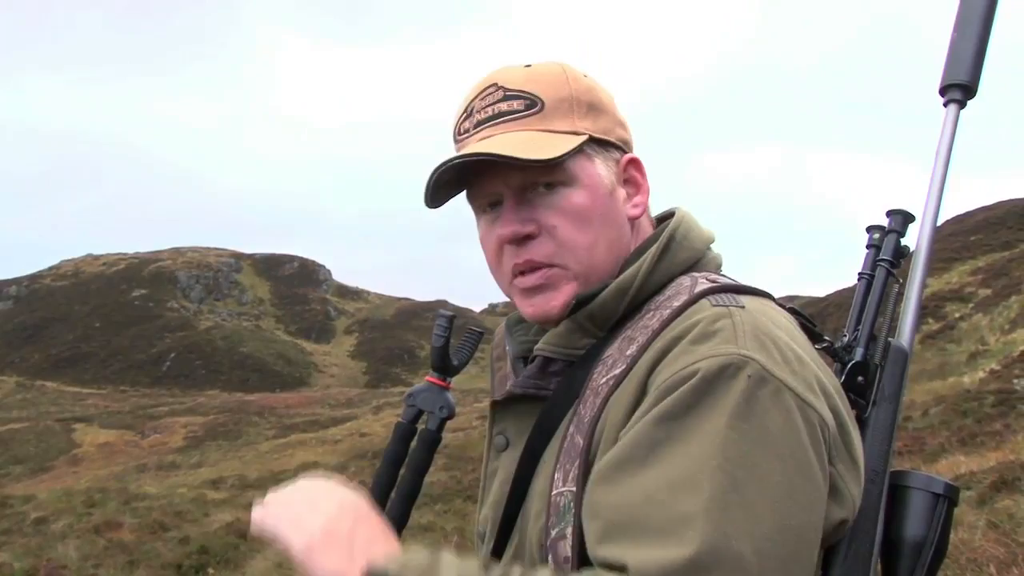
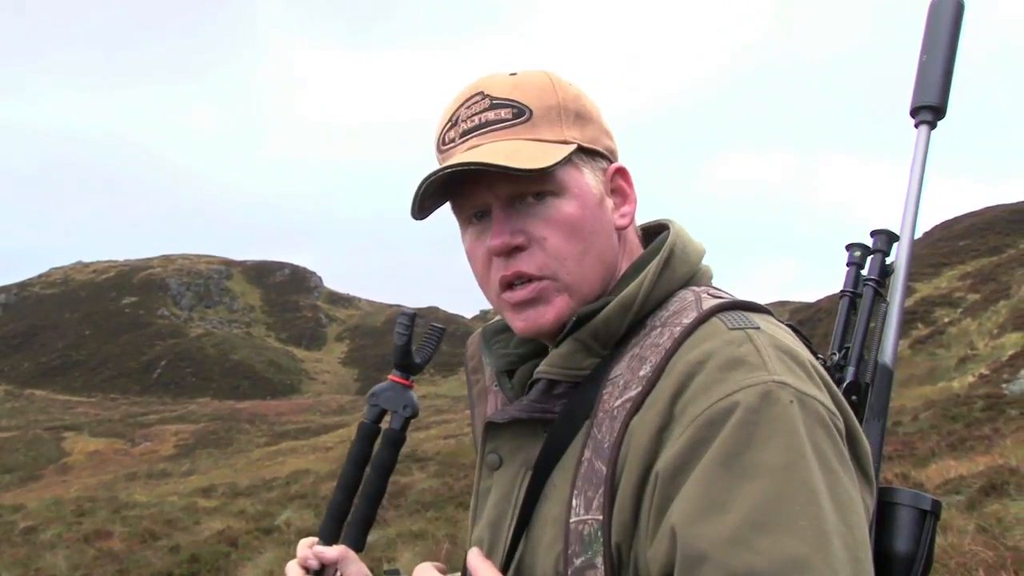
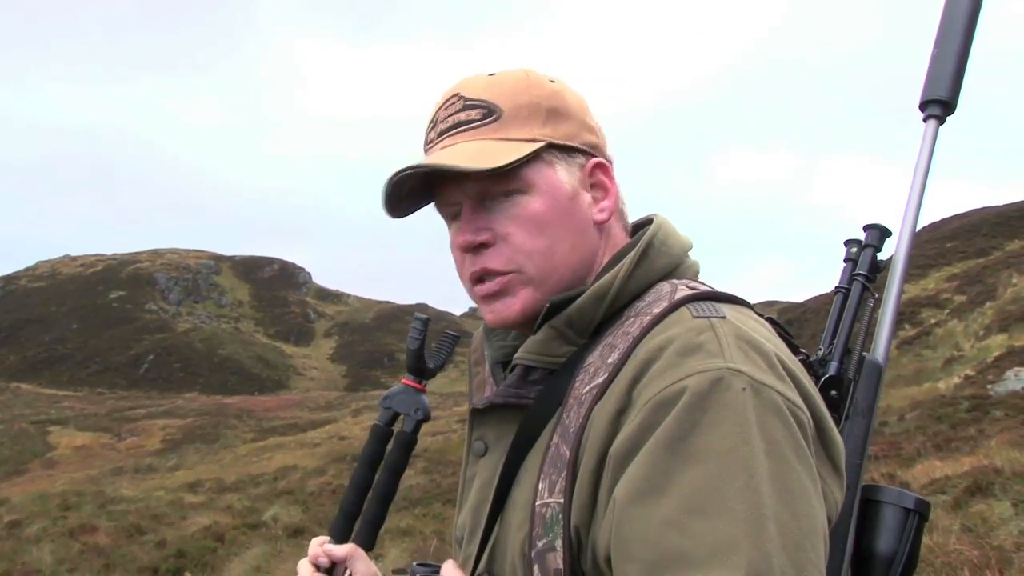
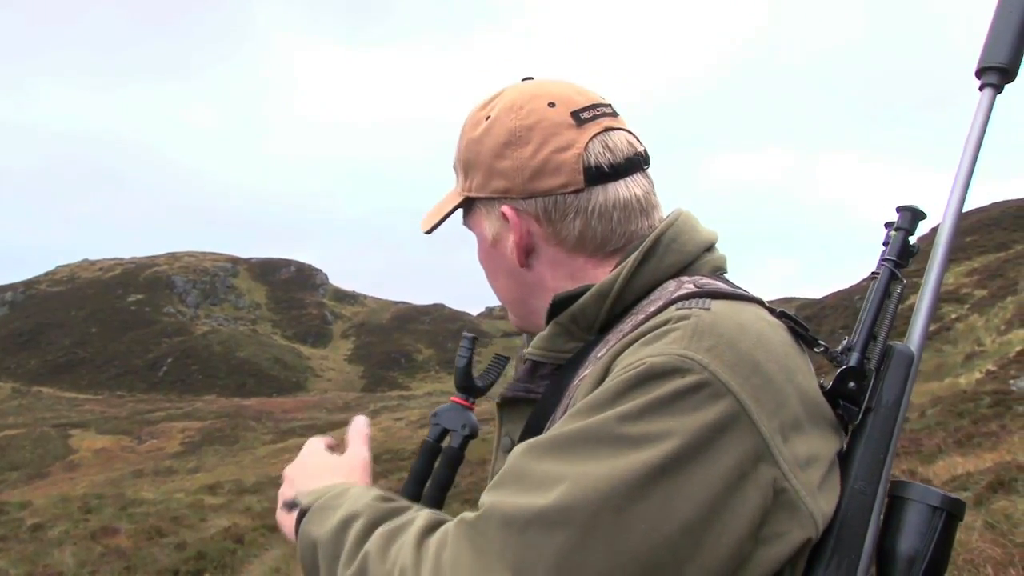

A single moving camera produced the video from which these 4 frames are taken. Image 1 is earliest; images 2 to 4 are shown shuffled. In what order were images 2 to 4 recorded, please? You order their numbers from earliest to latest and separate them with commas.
4, 2, 3
